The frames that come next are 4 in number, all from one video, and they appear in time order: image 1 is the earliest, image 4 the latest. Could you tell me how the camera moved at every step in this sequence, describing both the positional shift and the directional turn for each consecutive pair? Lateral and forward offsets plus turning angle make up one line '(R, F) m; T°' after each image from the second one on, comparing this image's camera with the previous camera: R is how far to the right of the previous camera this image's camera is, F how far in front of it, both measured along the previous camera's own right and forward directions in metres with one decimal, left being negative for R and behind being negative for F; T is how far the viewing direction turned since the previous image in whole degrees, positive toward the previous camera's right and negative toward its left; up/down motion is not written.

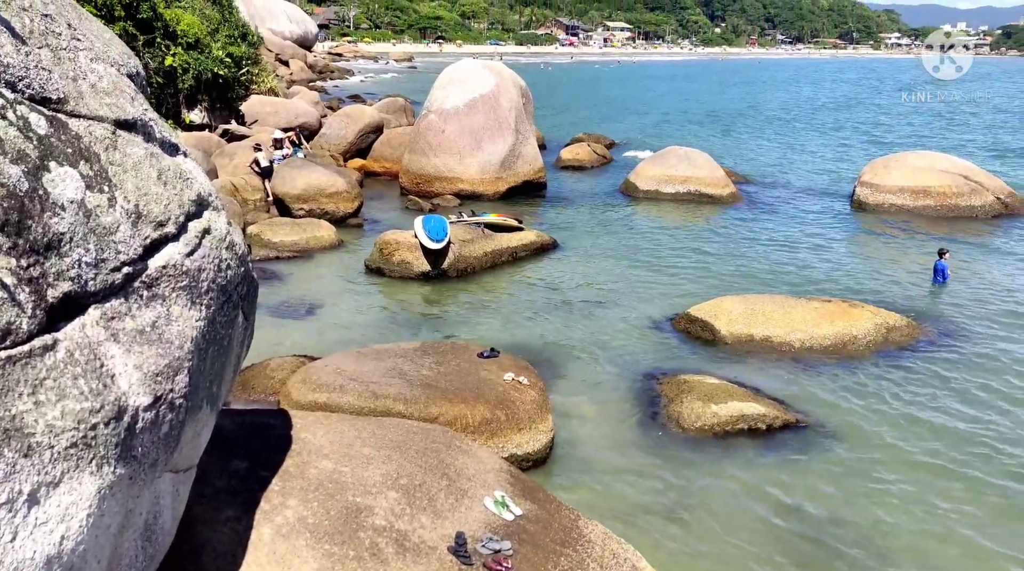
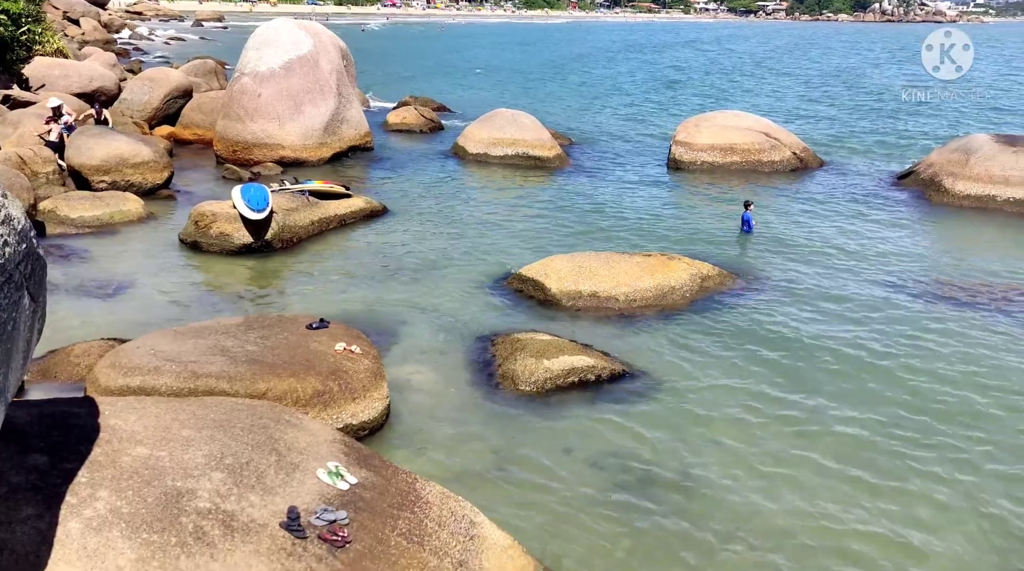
(0.0, 0.0) m; +10°
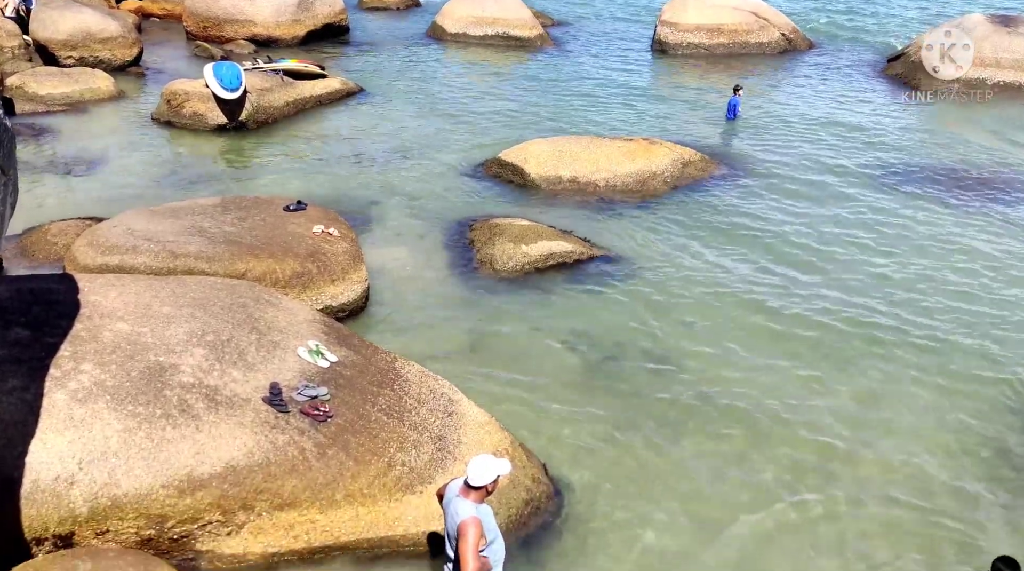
(-1.2, +2.2) m; -13°
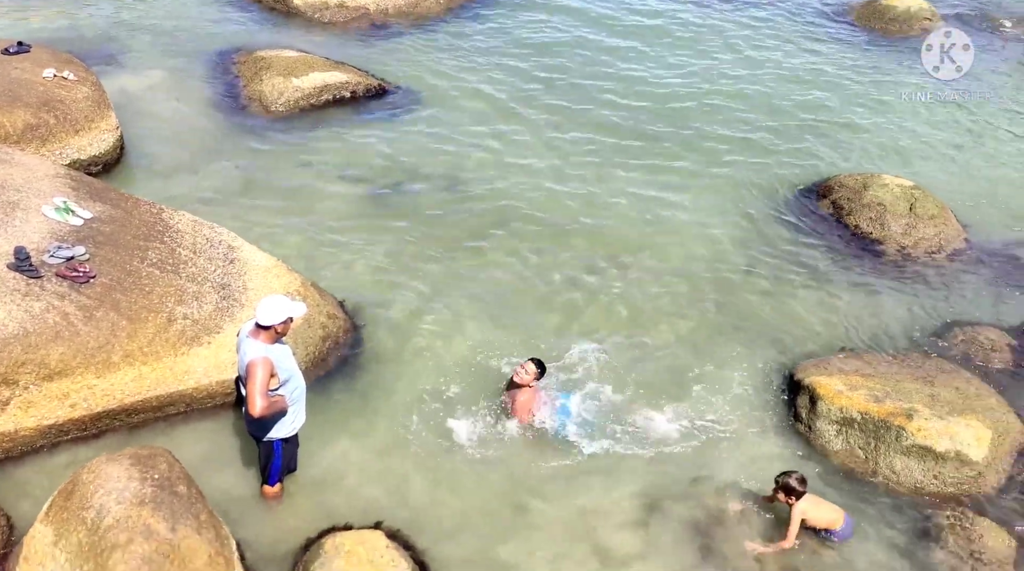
(+0.1, +0.1) m; +12°
